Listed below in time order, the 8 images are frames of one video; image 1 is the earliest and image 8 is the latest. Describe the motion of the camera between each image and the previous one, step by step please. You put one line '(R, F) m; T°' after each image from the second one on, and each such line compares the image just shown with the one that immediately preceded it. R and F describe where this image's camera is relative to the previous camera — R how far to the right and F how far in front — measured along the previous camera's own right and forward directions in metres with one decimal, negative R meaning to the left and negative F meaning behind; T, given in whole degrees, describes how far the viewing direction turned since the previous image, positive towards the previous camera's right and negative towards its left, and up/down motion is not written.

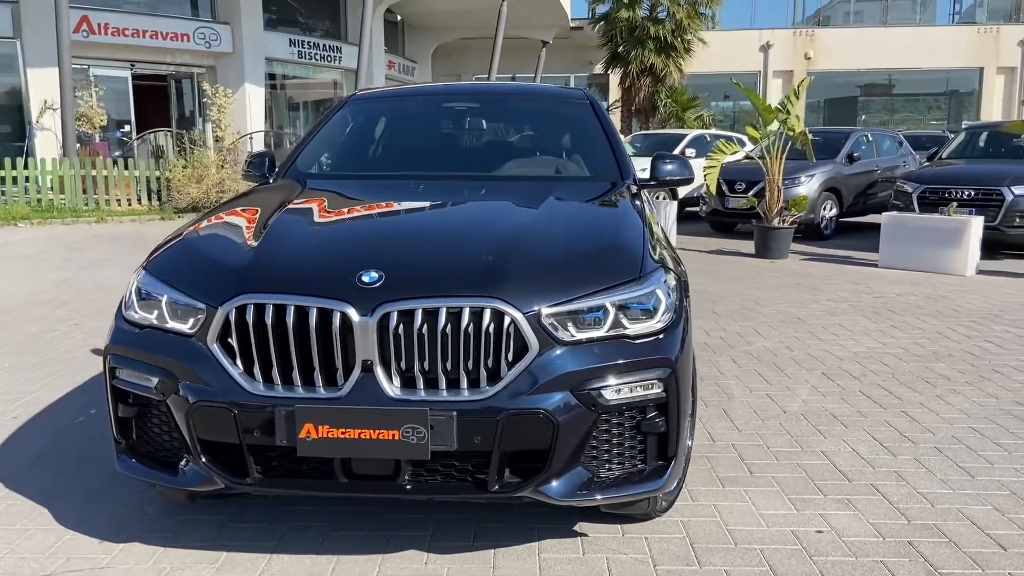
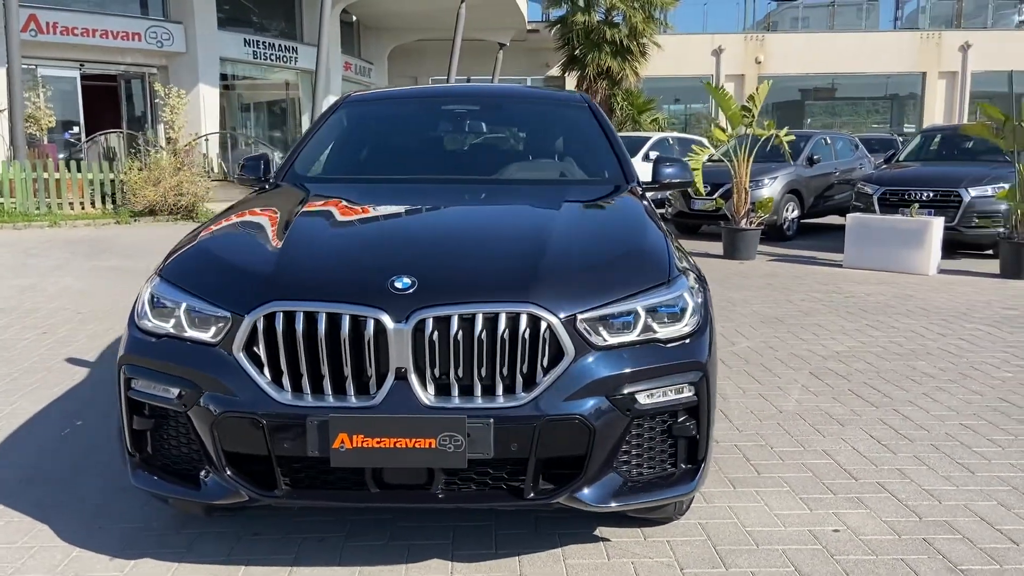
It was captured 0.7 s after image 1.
(-0.2, 0.0) m; +3°
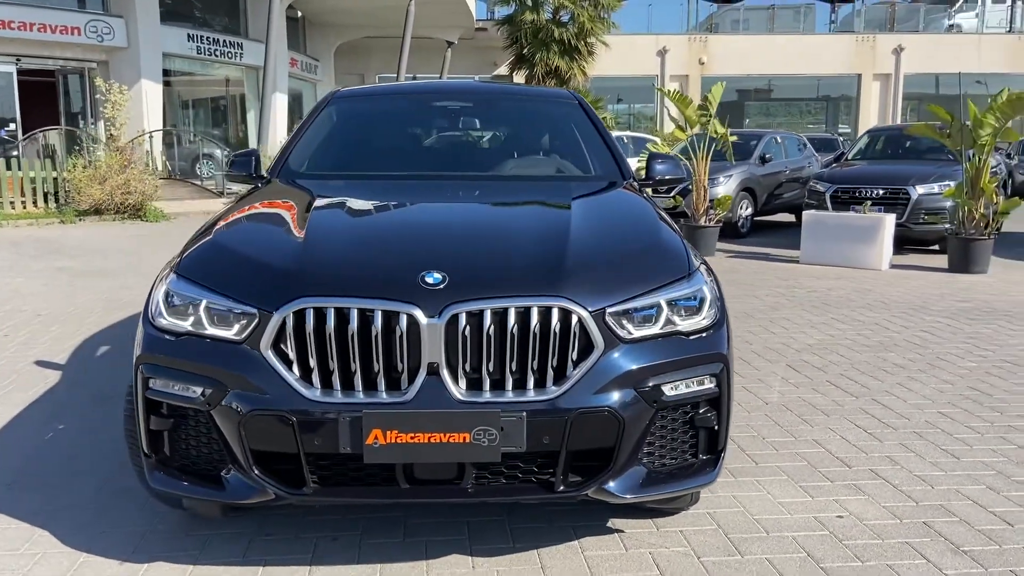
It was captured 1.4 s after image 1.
(-0.3, 0.0) m; +4°
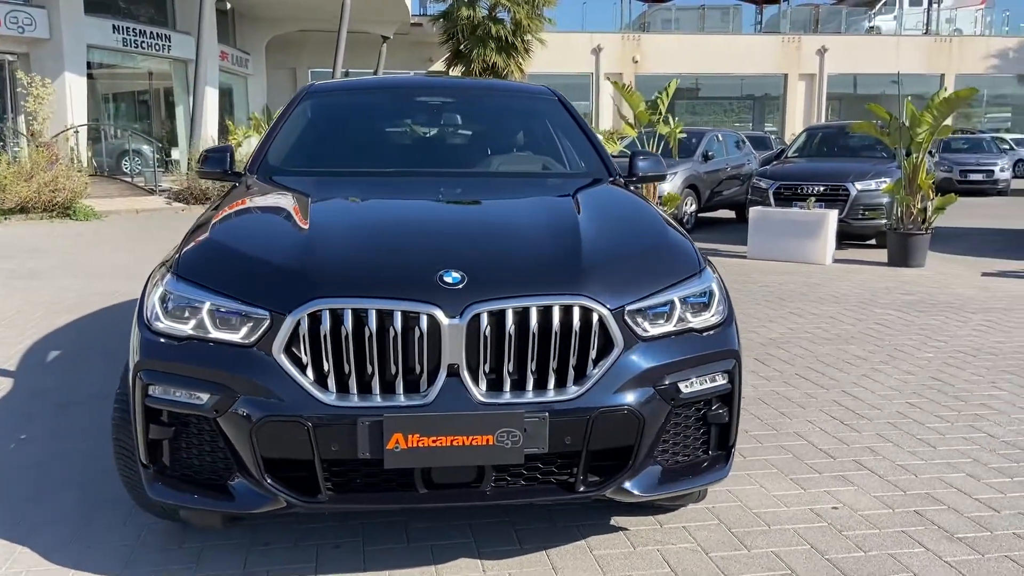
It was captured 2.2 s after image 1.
(-0.3, +0.1) m; +4°
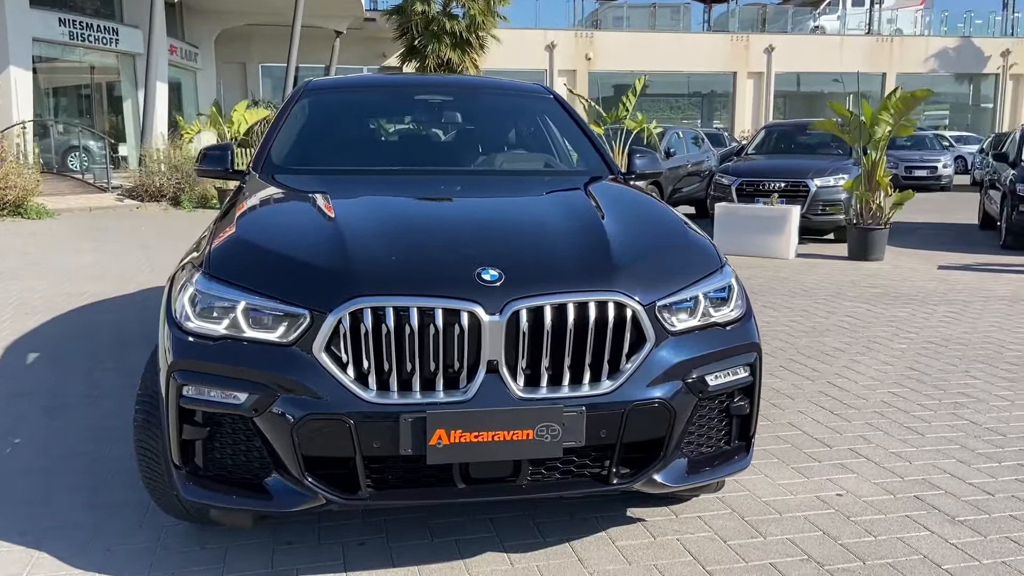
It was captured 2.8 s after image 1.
(-0.2, 0.0) m; +3°
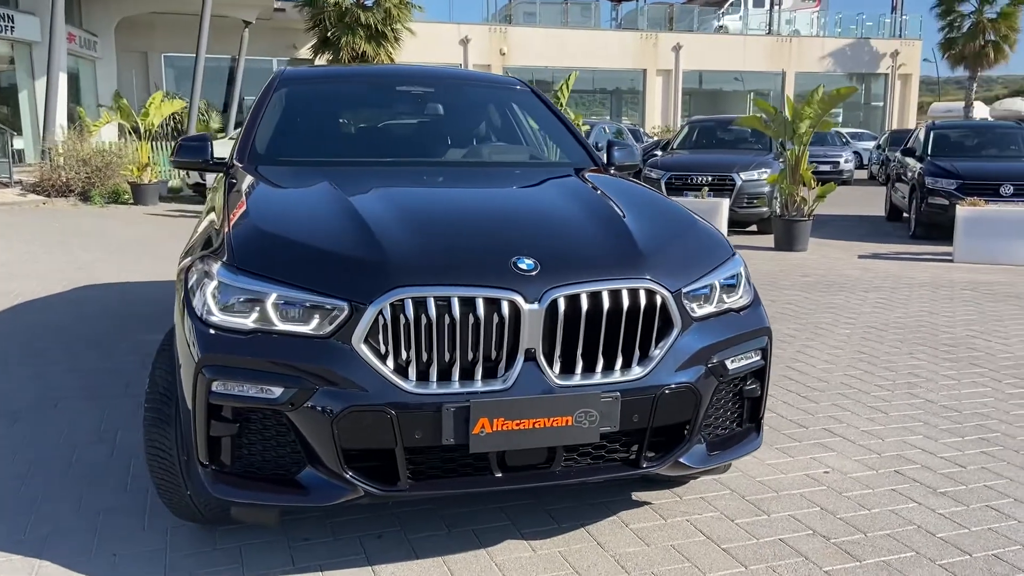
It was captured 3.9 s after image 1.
(-0.4, 0.0) m; +6°
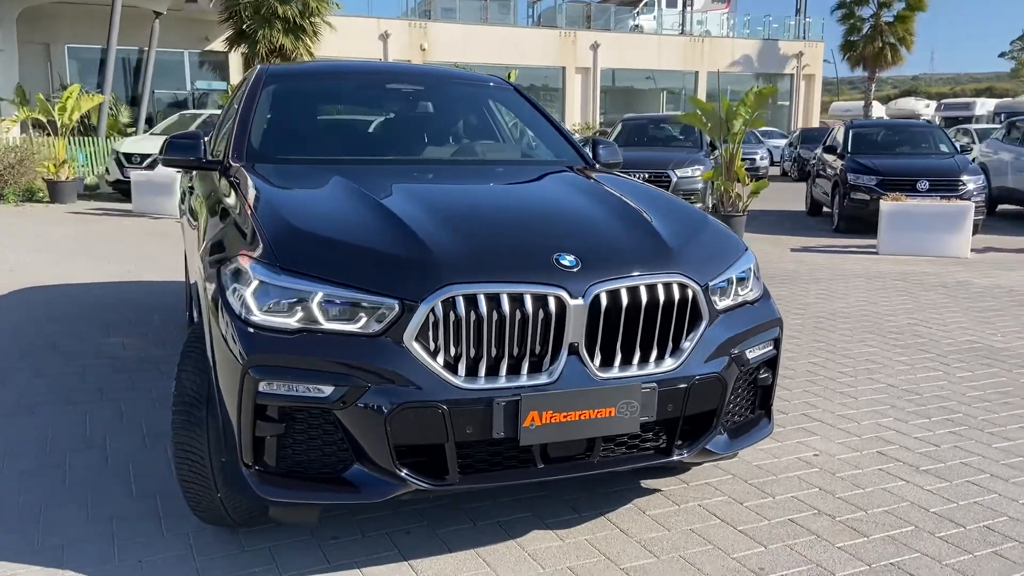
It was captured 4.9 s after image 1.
(-0.4, 0.0) m; +5°
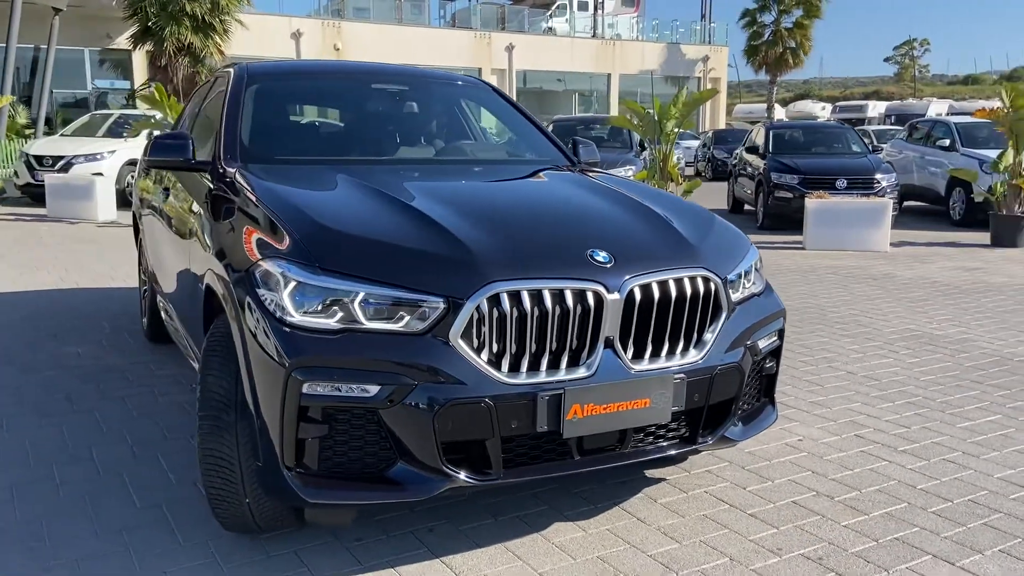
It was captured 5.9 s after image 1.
(-0.4, 0.0) m; +6°
